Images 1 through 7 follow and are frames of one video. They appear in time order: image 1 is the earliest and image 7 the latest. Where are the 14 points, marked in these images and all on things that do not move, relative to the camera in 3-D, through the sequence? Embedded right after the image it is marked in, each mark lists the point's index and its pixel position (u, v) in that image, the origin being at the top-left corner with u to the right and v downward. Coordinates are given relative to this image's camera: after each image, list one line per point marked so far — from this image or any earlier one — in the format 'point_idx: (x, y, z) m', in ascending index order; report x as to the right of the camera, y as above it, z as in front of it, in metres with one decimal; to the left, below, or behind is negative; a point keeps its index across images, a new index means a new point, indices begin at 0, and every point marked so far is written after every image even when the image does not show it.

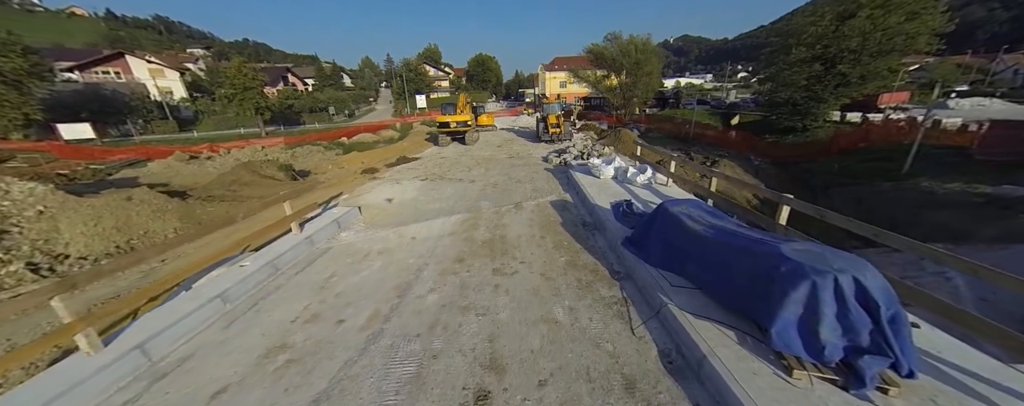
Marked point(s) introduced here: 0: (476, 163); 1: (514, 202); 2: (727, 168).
0: (-1.3, +1.4, +9.8) m
1: (+0.1, 0.0, +5.7) m
2: (+9.2, +1.6, +11.9) m
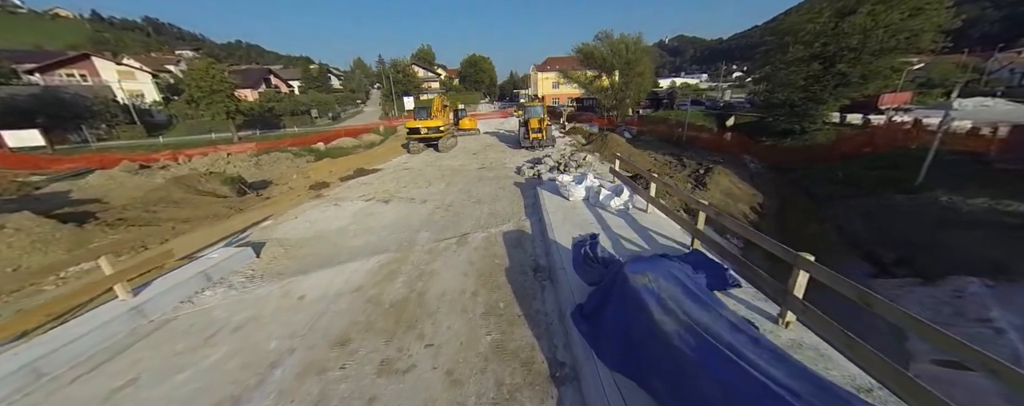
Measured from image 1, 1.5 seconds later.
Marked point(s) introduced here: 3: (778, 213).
0: (-2.3, +0.8, +8.7) m
1: (-0.8, -0.5, +4.7) m
2: (+8.2, +1.1, +10.9) m
3: (+9.4, -0.4, +9.7) m
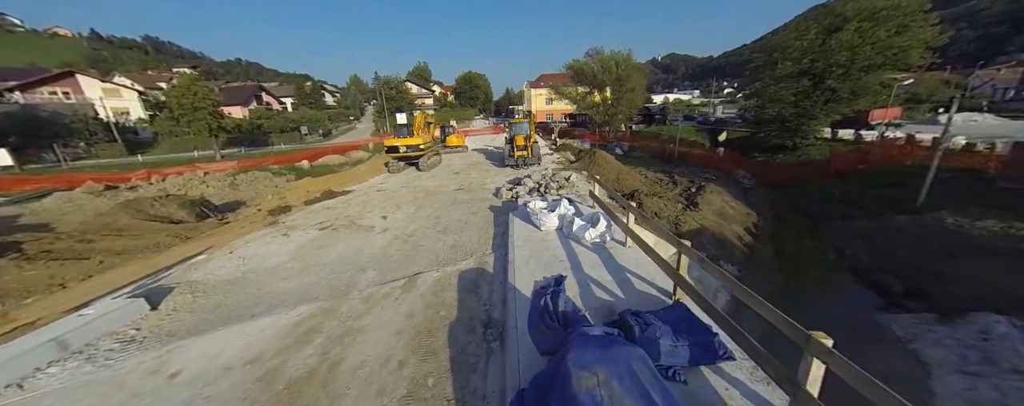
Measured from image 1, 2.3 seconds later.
0: (-2.9, +0.1, +8.1) m
1: (-1.4, -1.0, +4.0) m
2: (+7.5, +0.3, +10.4) m
3: (+8.7, -1.0, +9.2) m
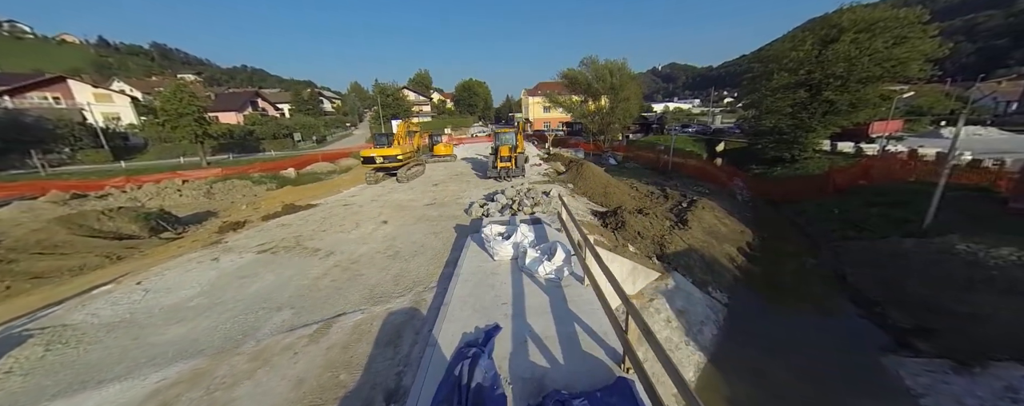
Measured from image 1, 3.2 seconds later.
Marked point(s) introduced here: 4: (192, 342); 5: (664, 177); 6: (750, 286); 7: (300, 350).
0: (-3.7, -0.3, +7.5) m
1: (-2.2, -1.4, +3.4) m
2: (+6.8, -0.2, +9.8) m
3: (+8.0, -1.6, +8.5) m
4: (-3.3, -1.4, +2.9) m
5: (+9.1, +1.6, +16.5) m
6: (+6.2, -2.1, +7.2) m
7: (-2.2, -1.5, +2.8) m
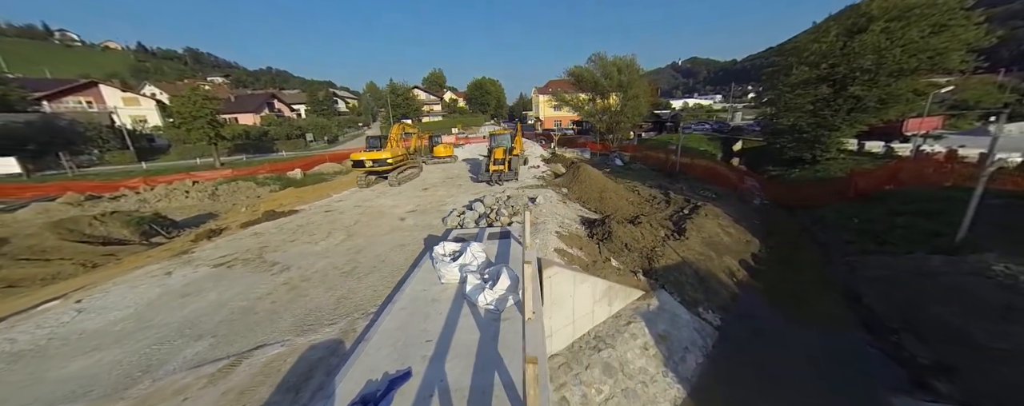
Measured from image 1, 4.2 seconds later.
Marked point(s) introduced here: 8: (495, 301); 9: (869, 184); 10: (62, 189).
0: (-4.2, -0.5, +7.3) m
1: (-2.9, -1.6, +3.2) m
2: (+6.3, -0.5, +9.1) m
3: (+7.4, -1.9, +7.8) m
4: (-4.1, -1.7, +2.7) m
5: (+9.0, +1.4, +15.7) m
6: (+5.6, -2.4, +6.5) m
7: (-3.0, -1.8, +2.6) m
8: (-0.2, -1.2, +3.3) m
9: (+13.0, +0.7, +10.1) m
10: (-24.8, +0.7, +15.2) m
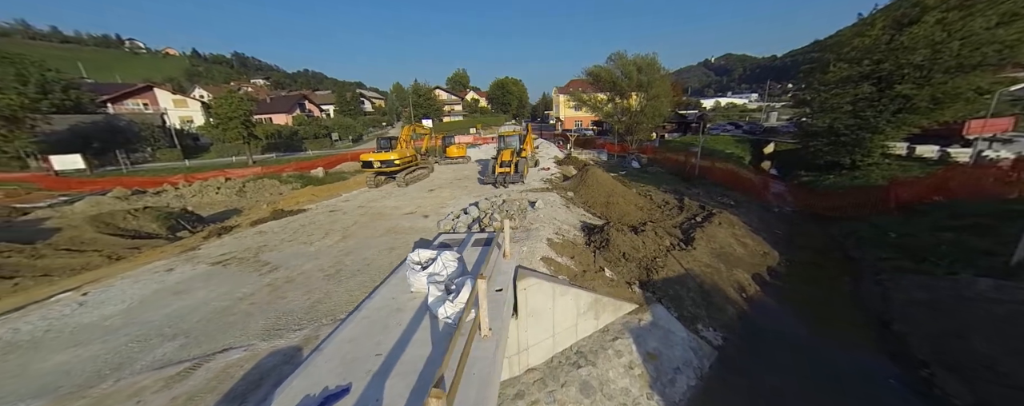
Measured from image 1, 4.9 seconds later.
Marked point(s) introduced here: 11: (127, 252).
0: (-4.4, -0.6, +7.5) m
1: (-3.4, -1.7, +3.3) m
2: (+6.3, -0.8, +8.5) m
3: (+7.3, -2.2, +7.1) m
4: (-4.6, -1.7, +2.8) m
5: (+9.5, +1.0, +14.8) m
6: (+5.3, -2.7, +6.0) m
7: (-3.5, -1.8, +2.7) m
8: (-0.6, -1.3, +3.2) m
9: (+13.0, +0.3, +9.0) m
10: (-24.3, +1.2, +16.8) m
11: (-9.7, -1.3, +7.0) m
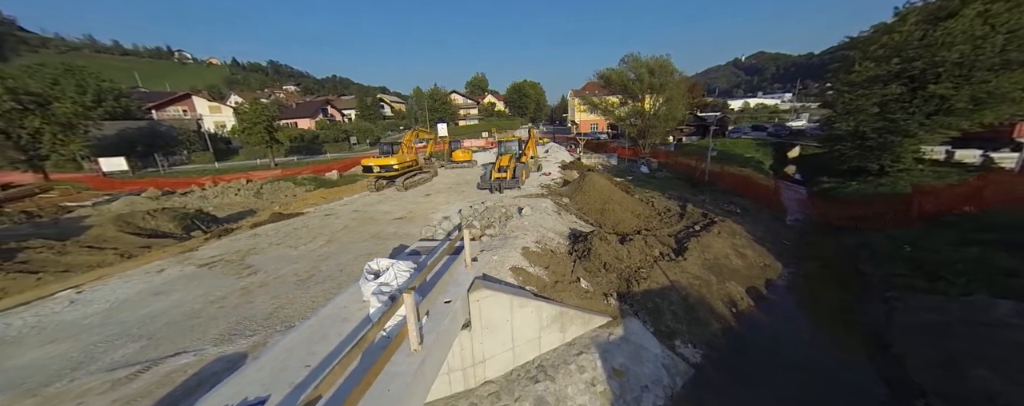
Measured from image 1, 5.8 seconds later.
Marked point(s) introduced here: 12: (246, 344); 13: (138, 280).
0: (-4.8, -0.7, +7.8) m
1: (-4.1, -1.8, +3.5) m
2: (+5.9, -1.1, +8.1) m
3: (+6.7, -2.5, +6.6) m
4: (-5.4, -1.8, +3.1) m
5: (+9.5, +0.7, +14.2) m
6: (+4.7, -2.9, +5.6) m
7: (-4.3, -1.9, +2.9) m
8: (-1.4, -1.5, +3.2) m
9: (+12.7, -0.1, +8.1) m
10: (-24.1, +1.2, +18.3) m
11: (-10.2, -1.3, +7.6) m
12: (-3.3, -1.8, +3.5) m
13: (-6.7, -1.4, +5.0) m
